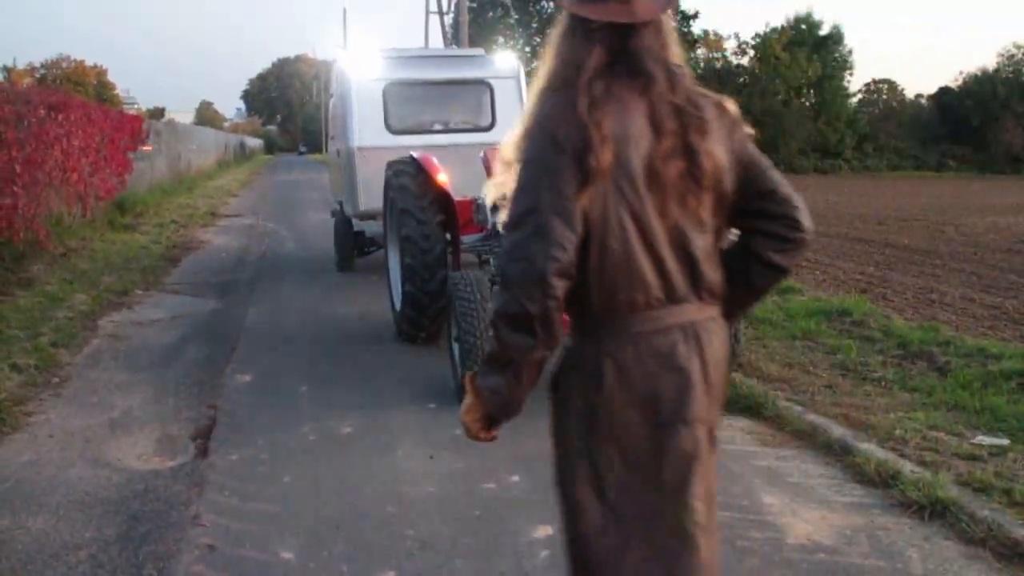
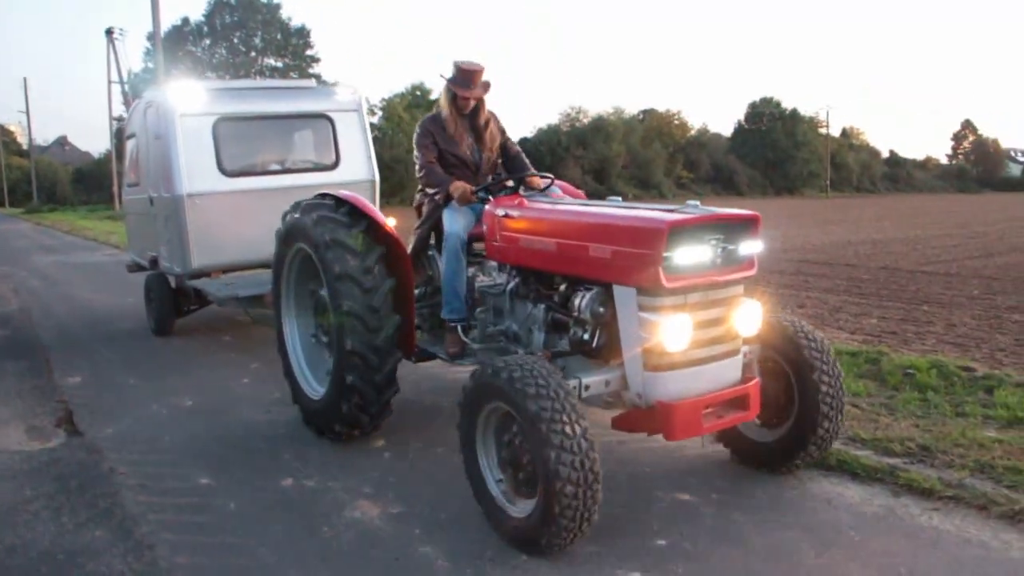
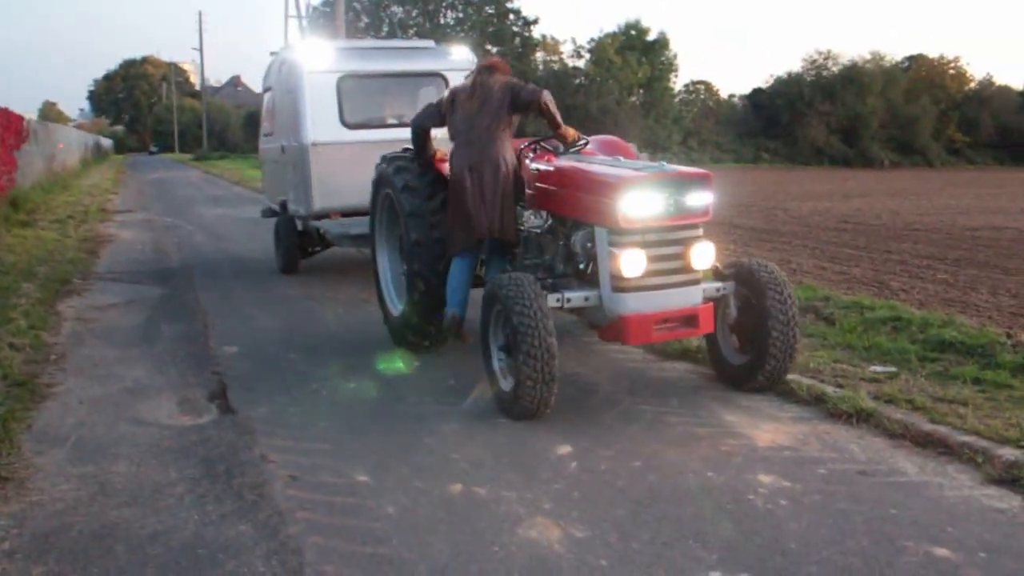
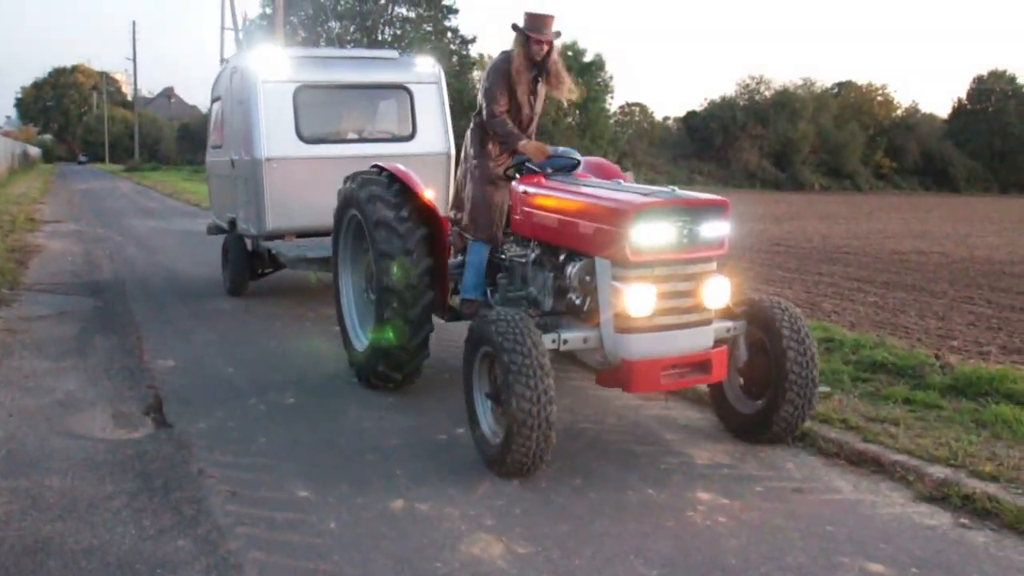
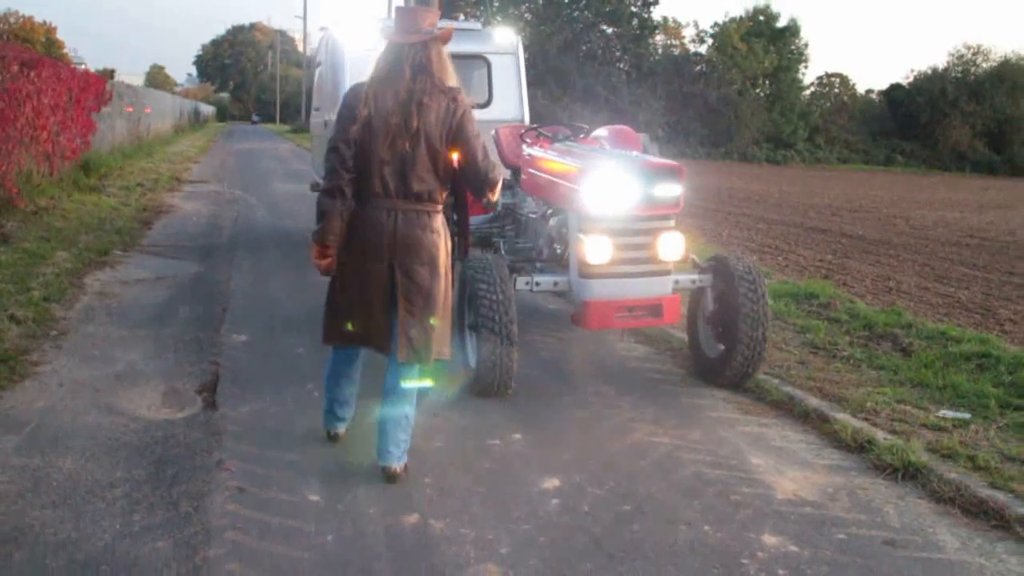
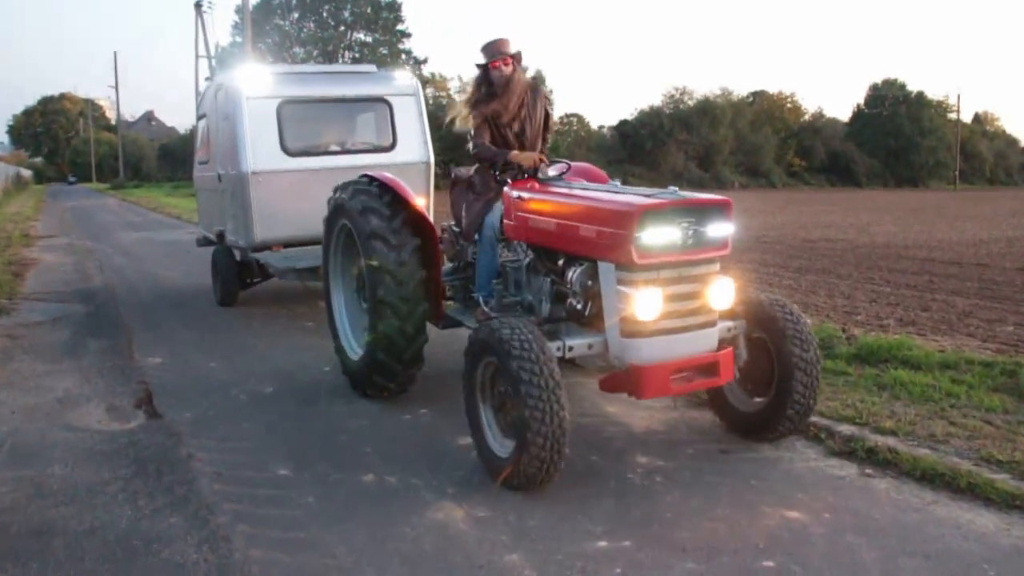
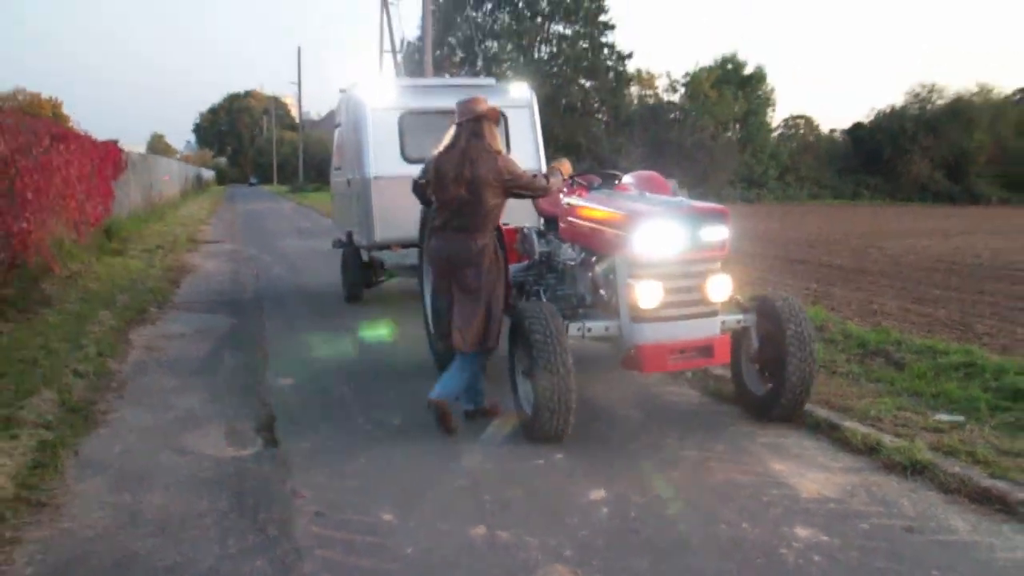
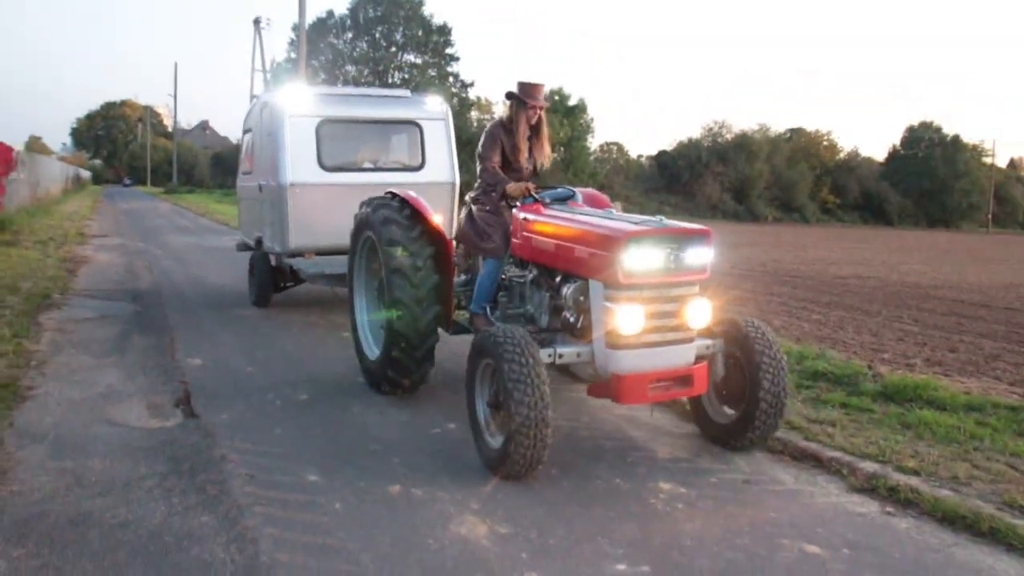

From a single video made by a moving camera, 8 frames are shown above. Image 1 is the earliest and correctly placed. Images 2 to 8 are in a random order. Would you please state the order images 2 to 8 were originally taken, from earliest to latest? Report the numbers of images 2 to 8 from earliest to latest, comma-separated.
5, 7, 3, 4, 8, 6, 2
